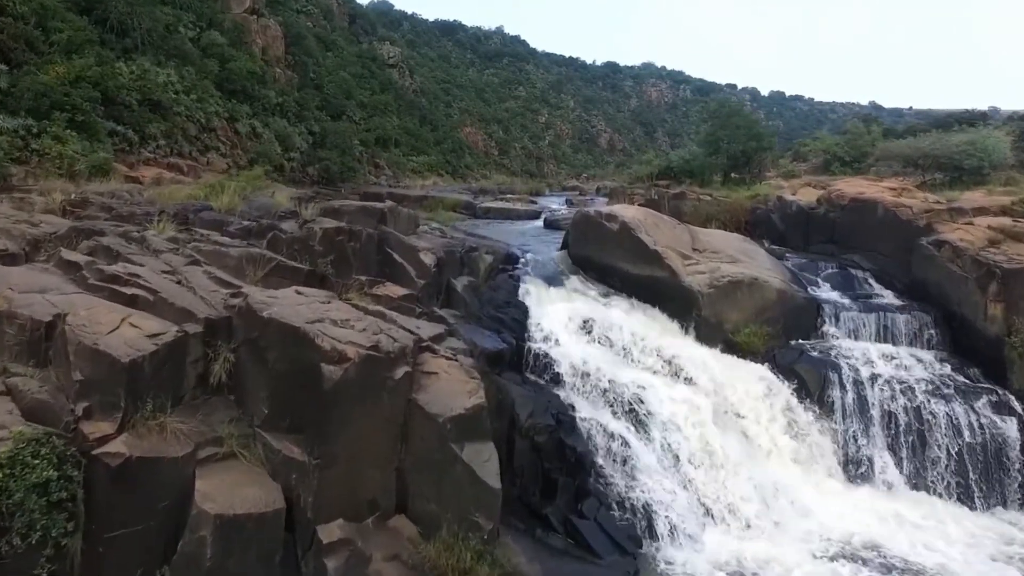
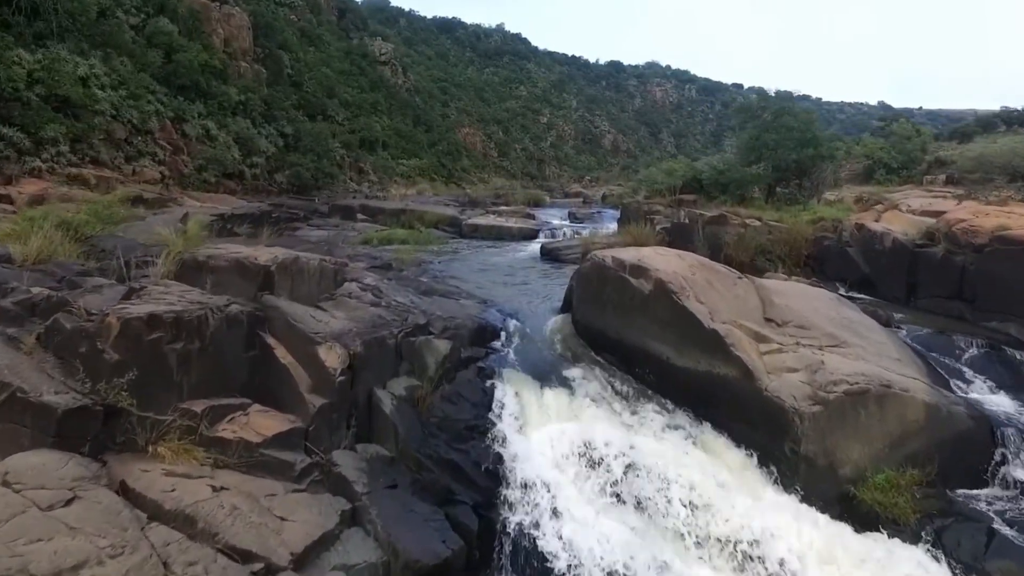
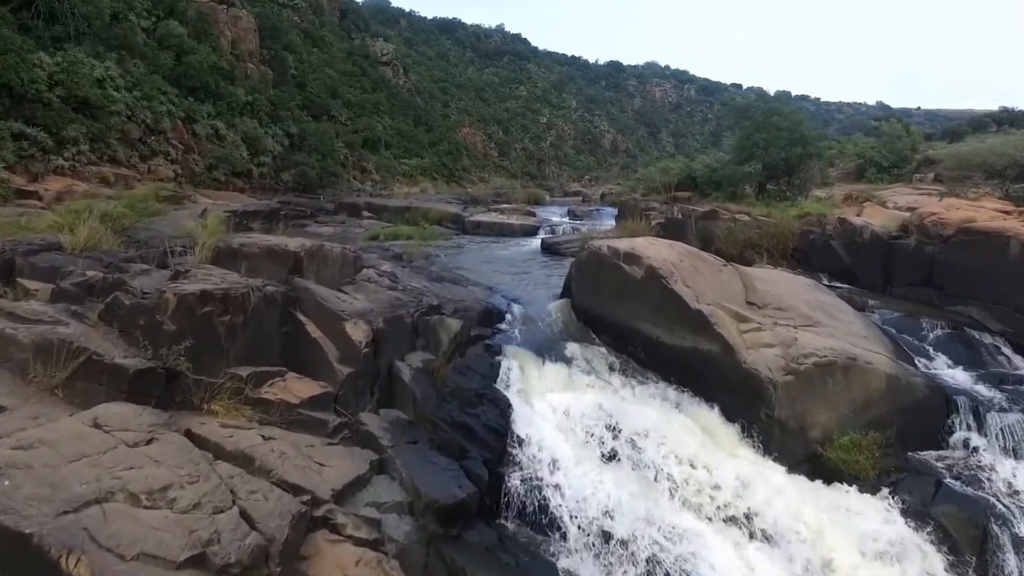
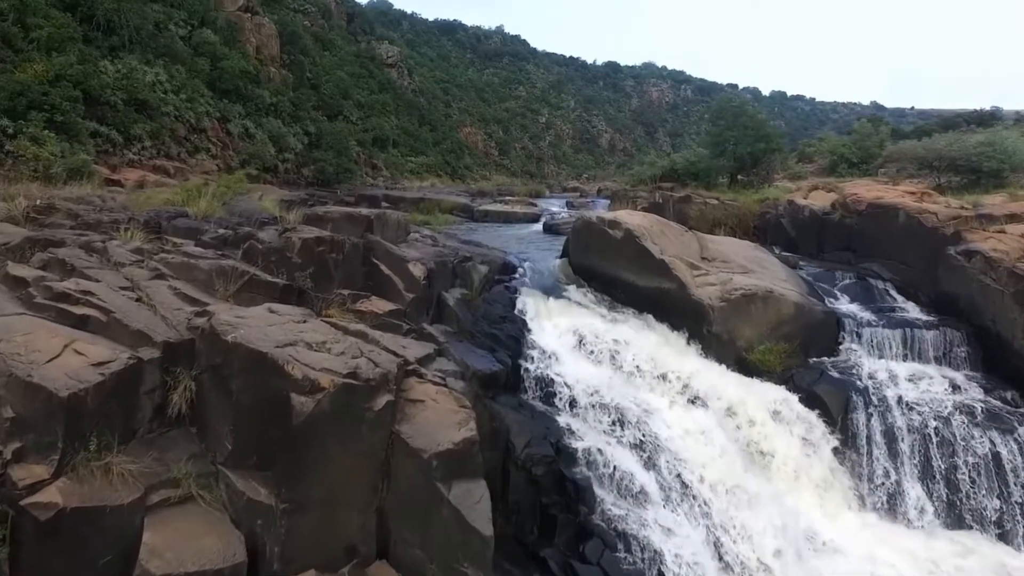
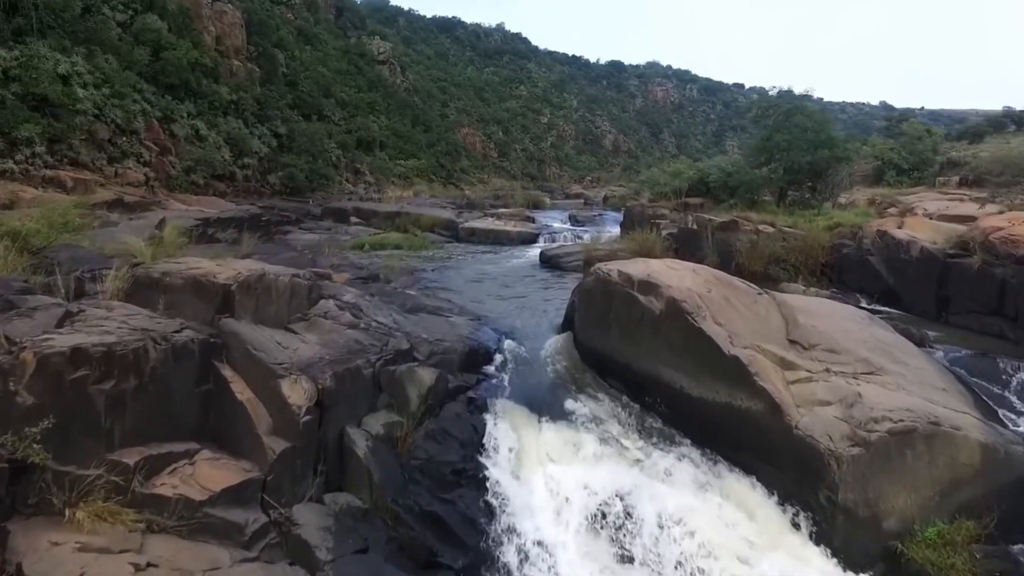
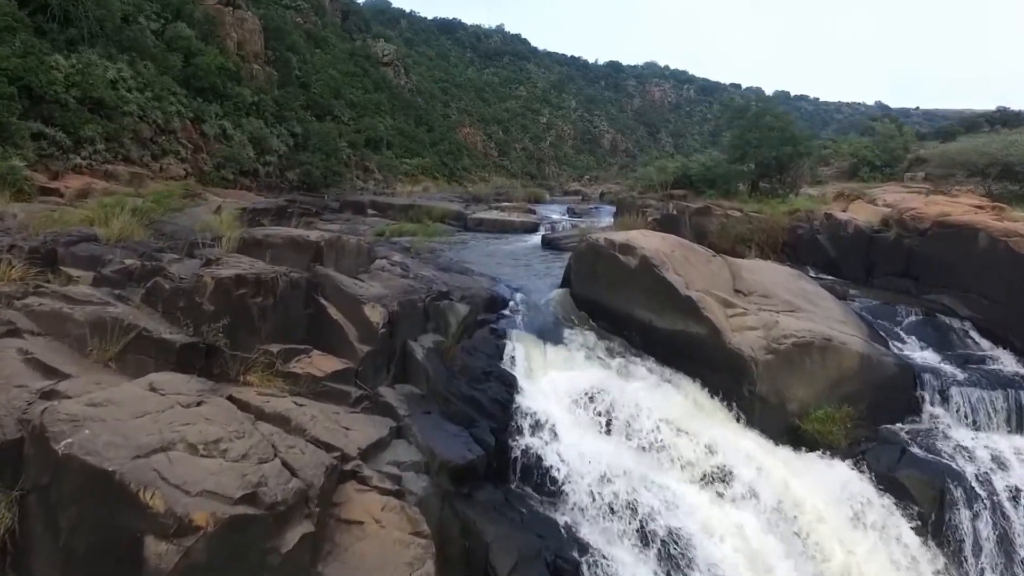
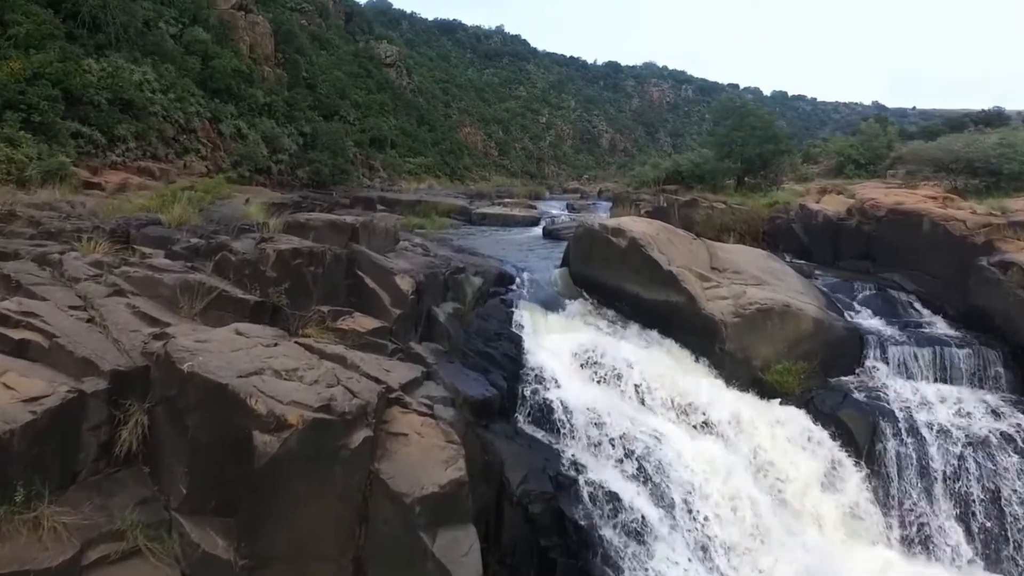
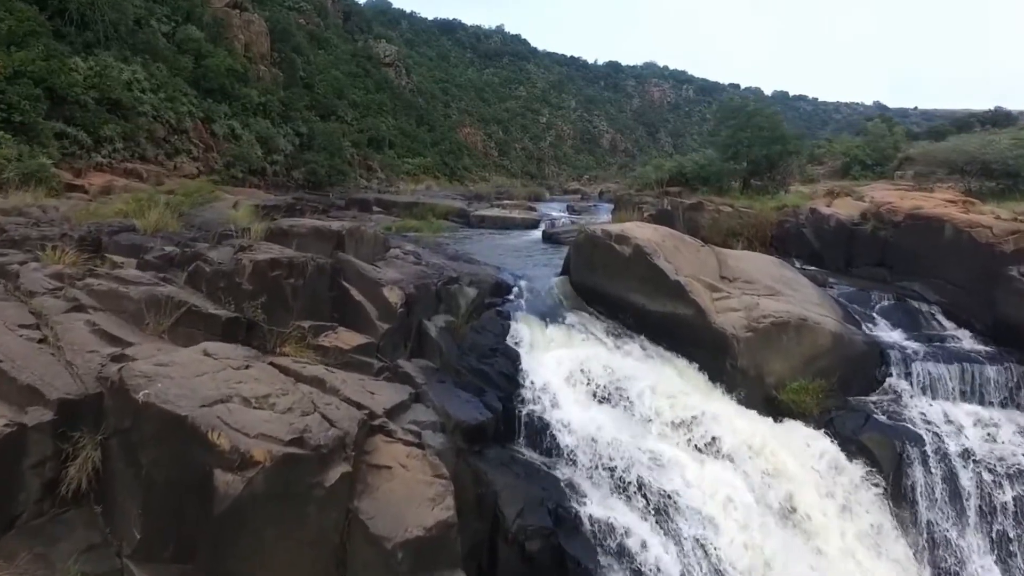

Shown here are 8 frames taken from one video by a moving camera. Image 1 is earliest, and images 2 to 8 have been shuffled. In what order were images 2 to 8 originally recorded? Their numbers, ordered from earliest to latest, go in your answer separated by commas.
4, 7, 8, 6, 3, 2, 5
